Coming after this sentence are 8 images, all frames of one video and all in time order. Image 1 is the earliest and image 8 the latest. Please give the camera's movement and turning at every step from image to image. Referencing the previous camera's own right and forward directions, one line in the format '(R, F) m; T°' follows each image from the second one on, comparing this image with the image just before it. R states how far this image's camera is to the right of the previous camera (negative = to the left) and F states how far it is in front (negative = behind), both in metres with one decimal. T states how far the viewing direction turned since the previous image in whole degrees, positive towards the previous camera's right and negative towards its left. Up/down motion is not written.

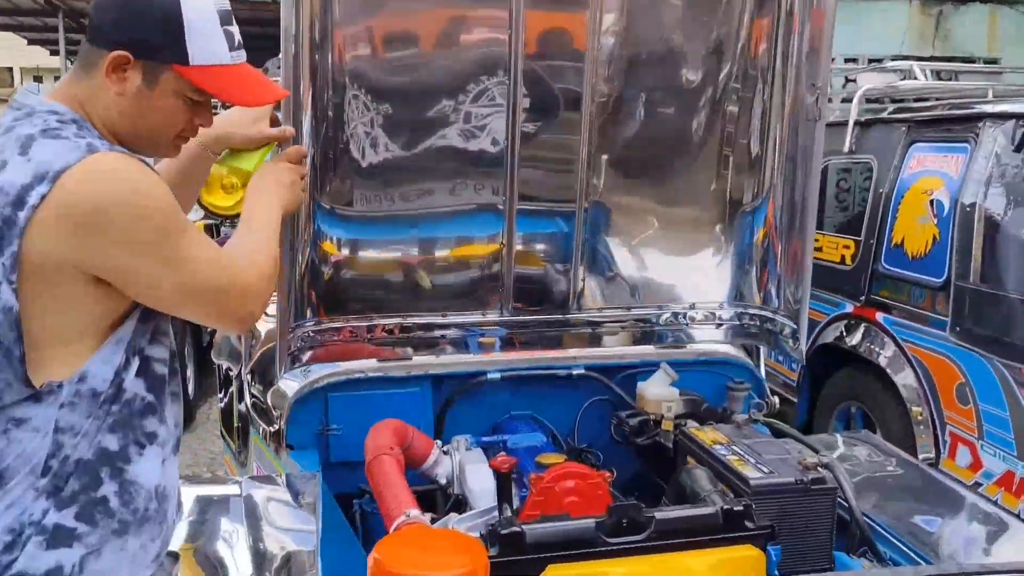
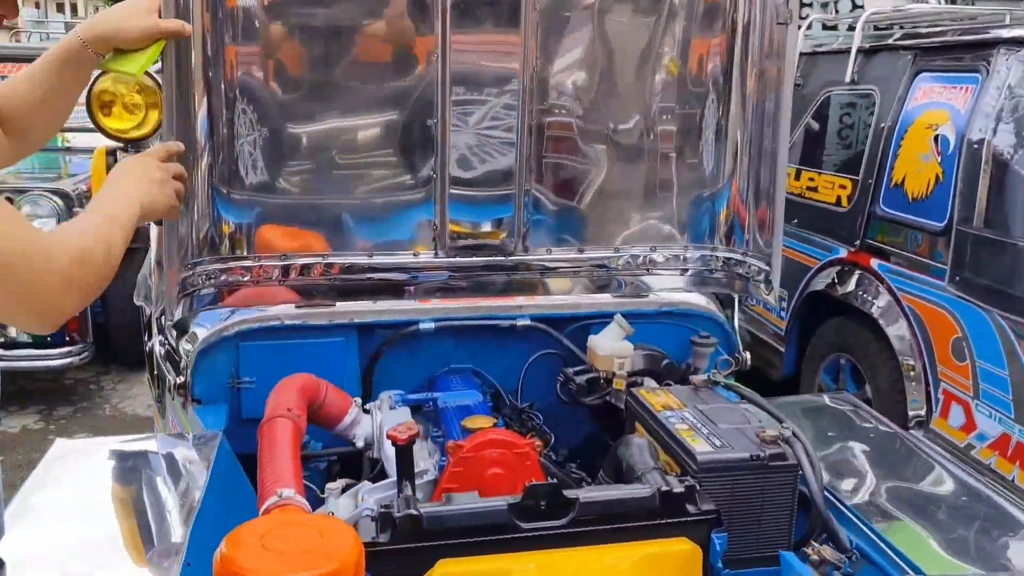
(+0.2, +0.3) m; 0°
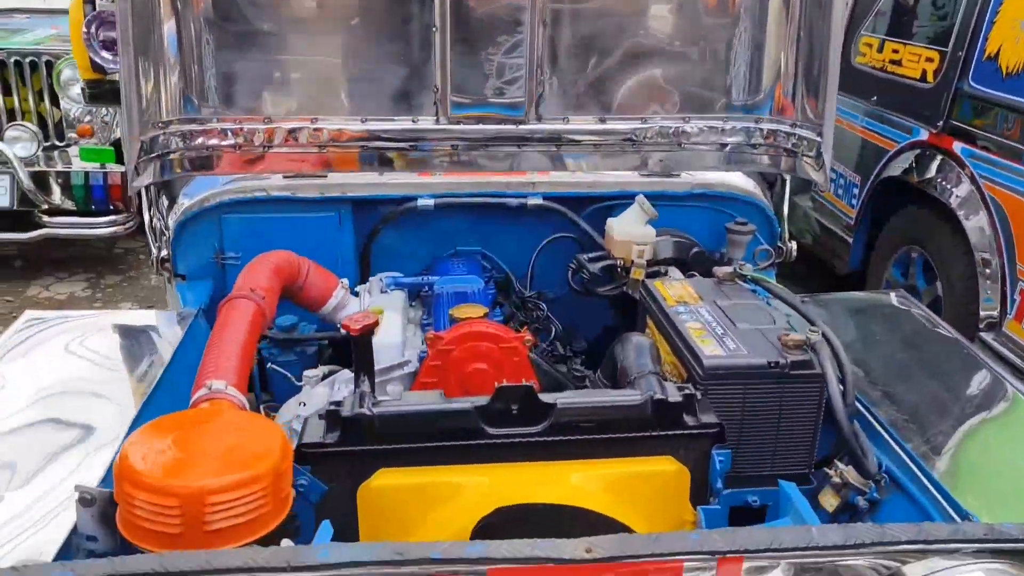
(+0.2, +0.3) m; -5°
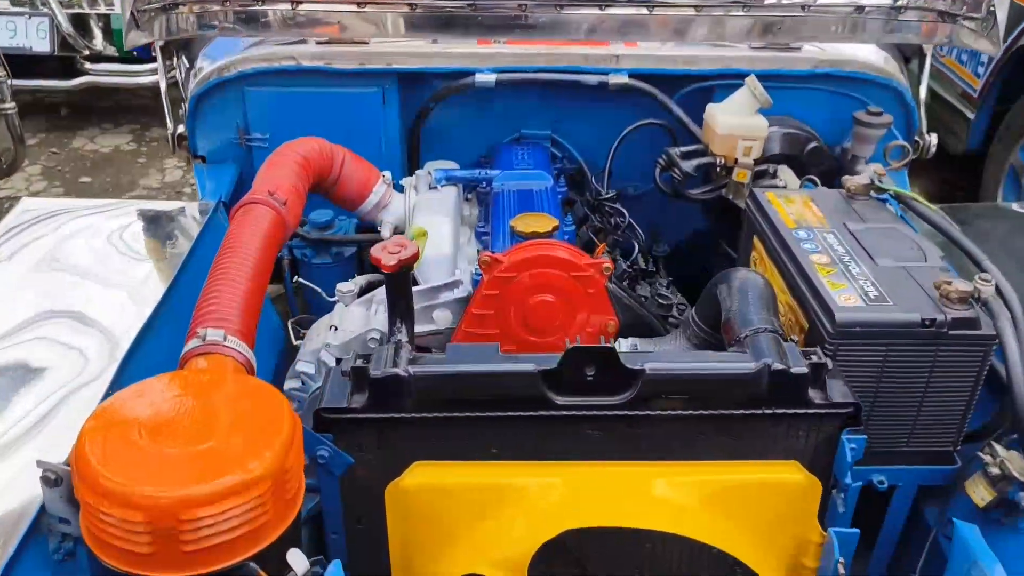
(0.0, +0.4) m; -4°
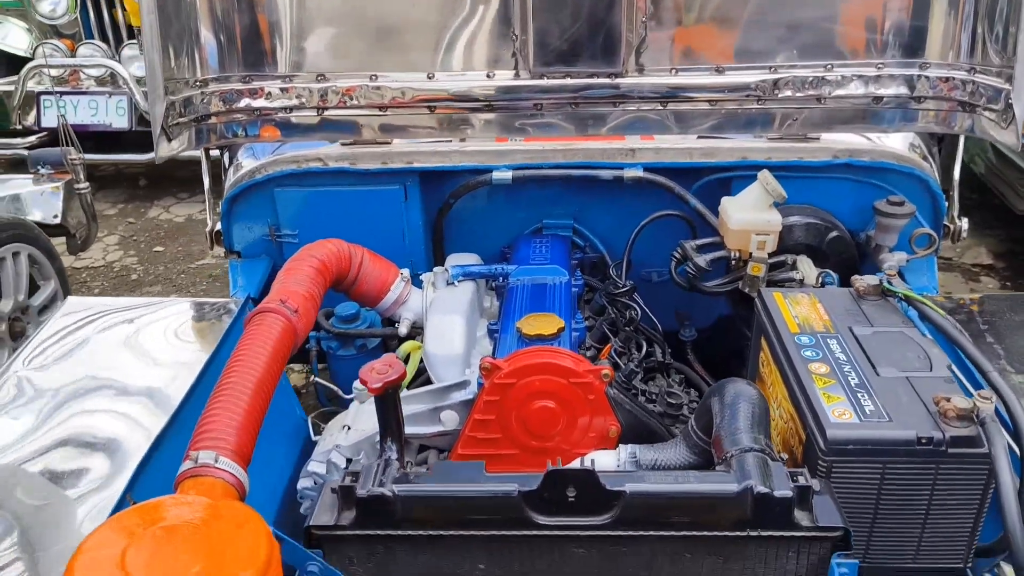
(+0.1, 0.0) m; -5°
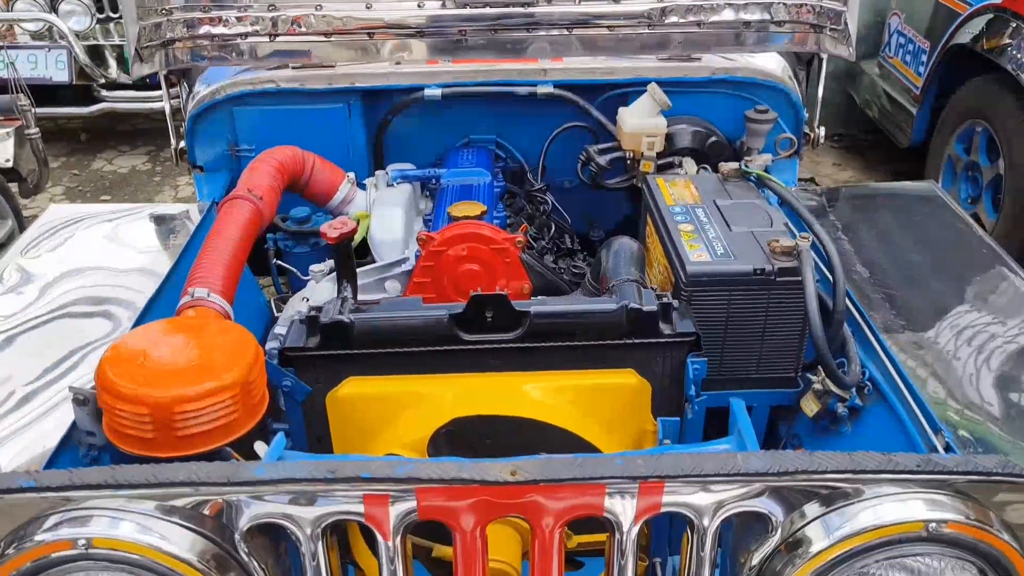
(0.0, -0.4) m; +4°
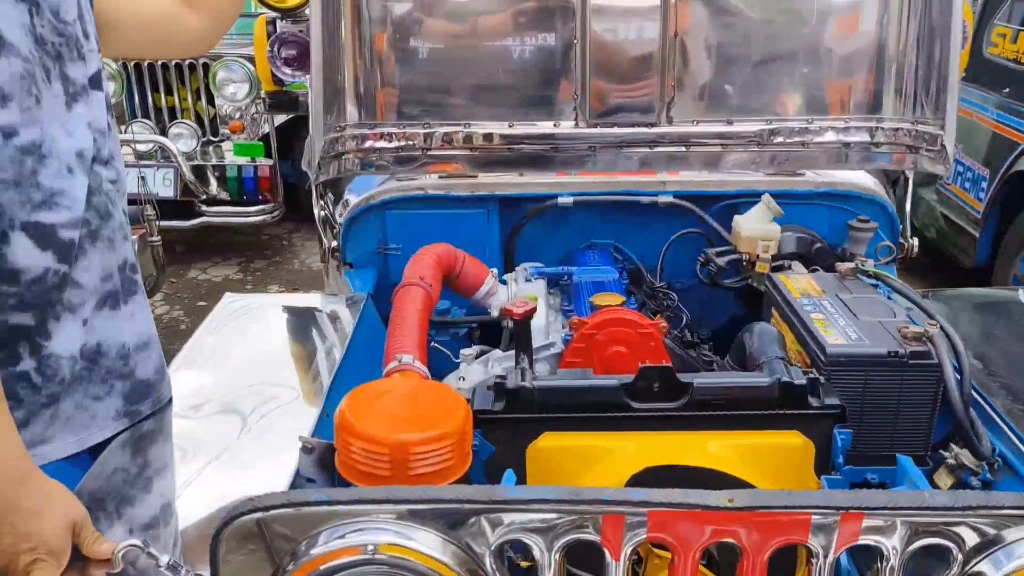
(-0.3, -0.2) m; -2°
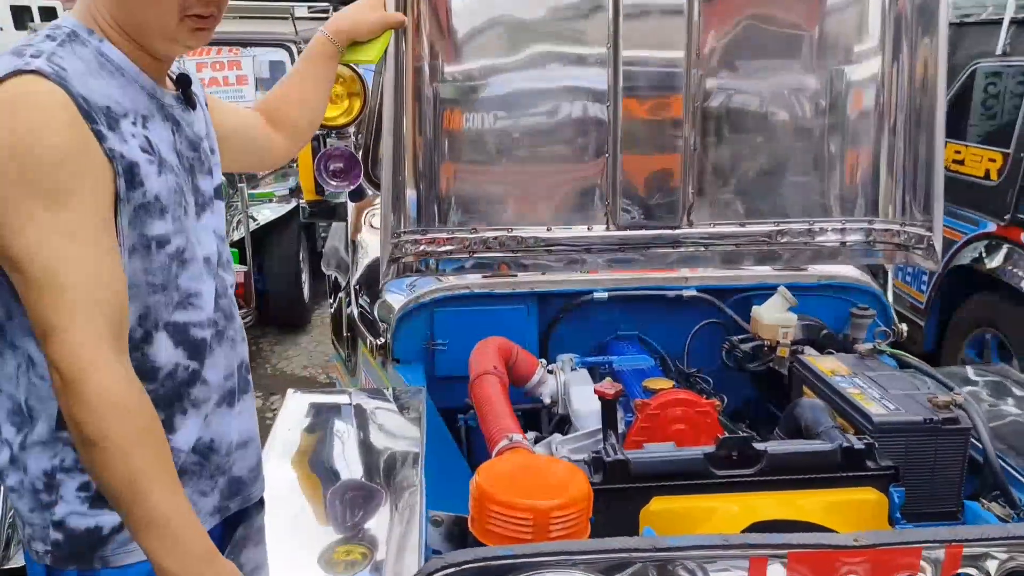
(-0.4, -0.2) m; +5°
